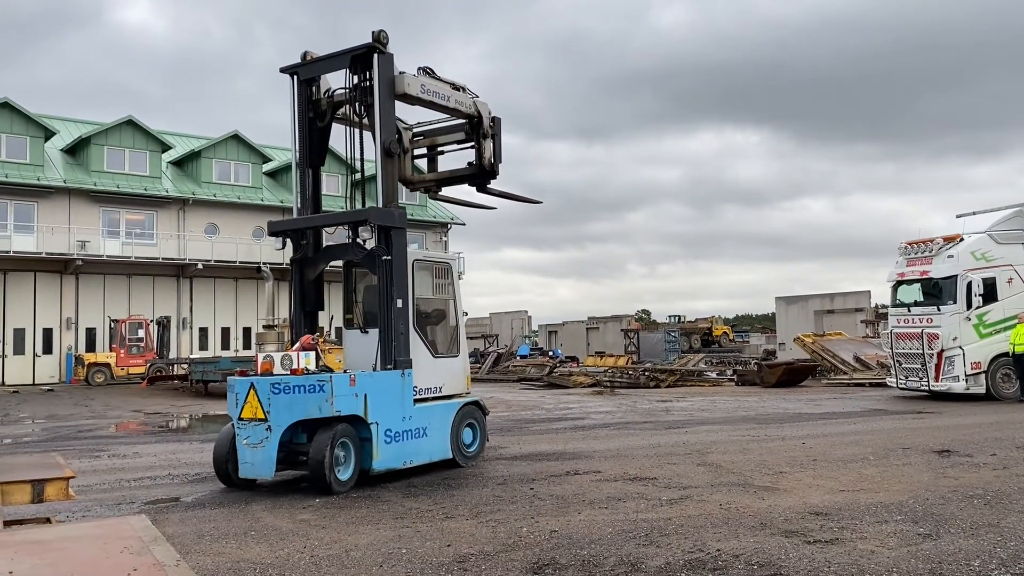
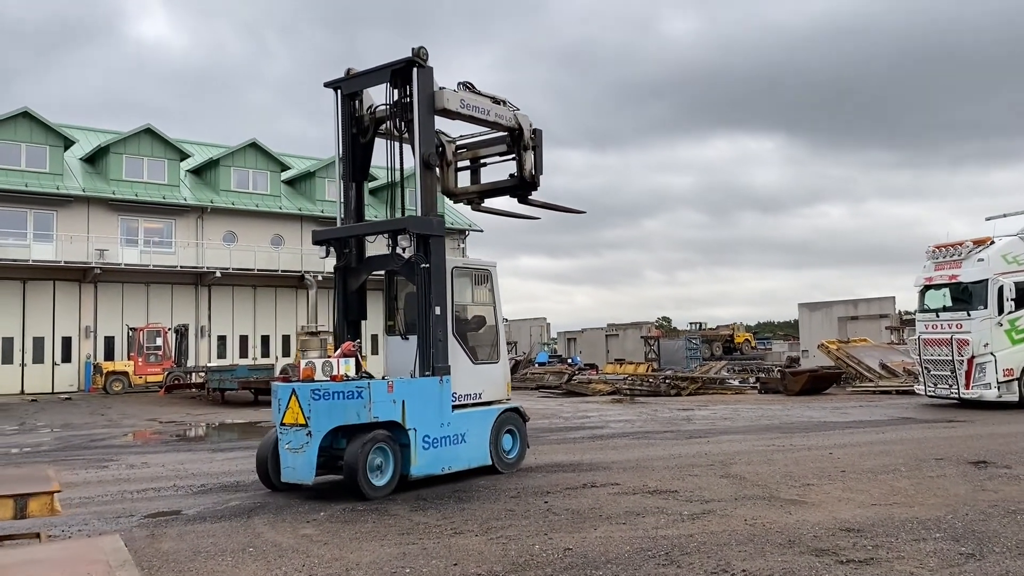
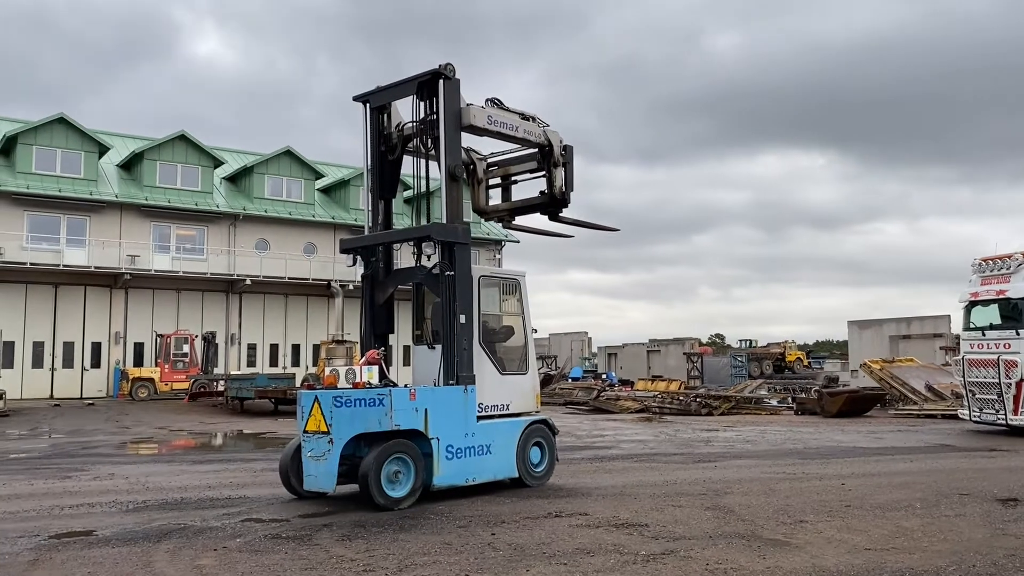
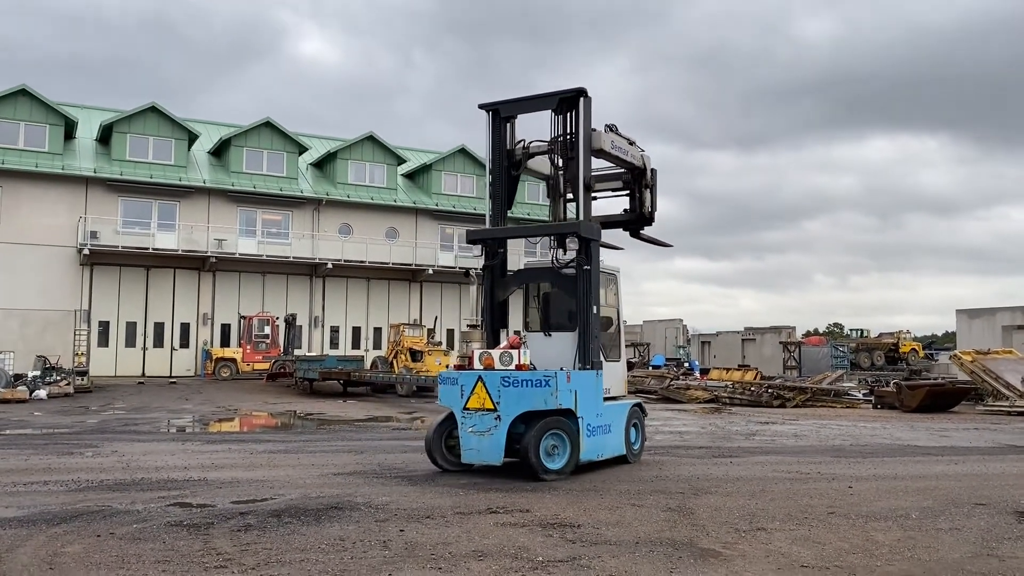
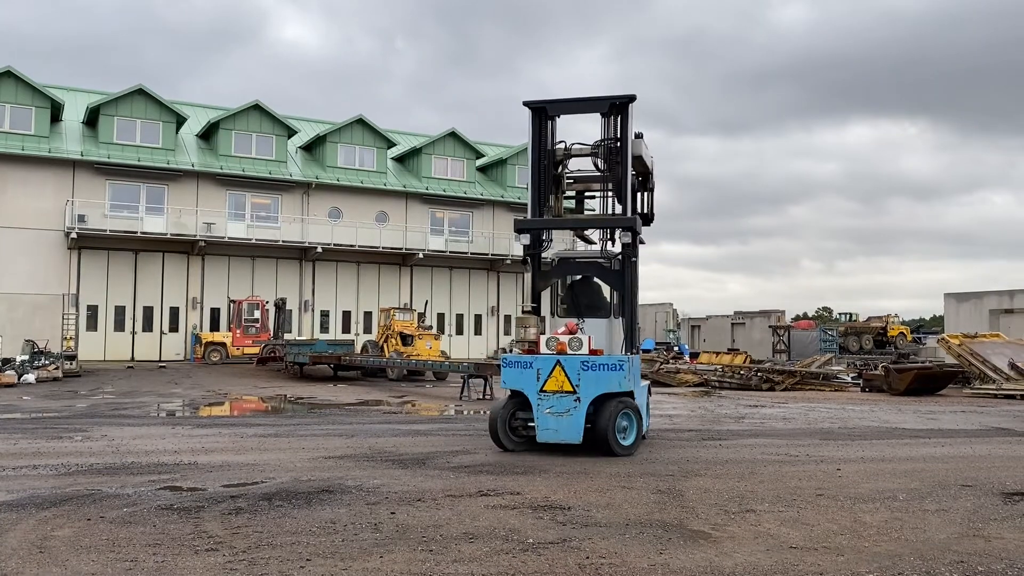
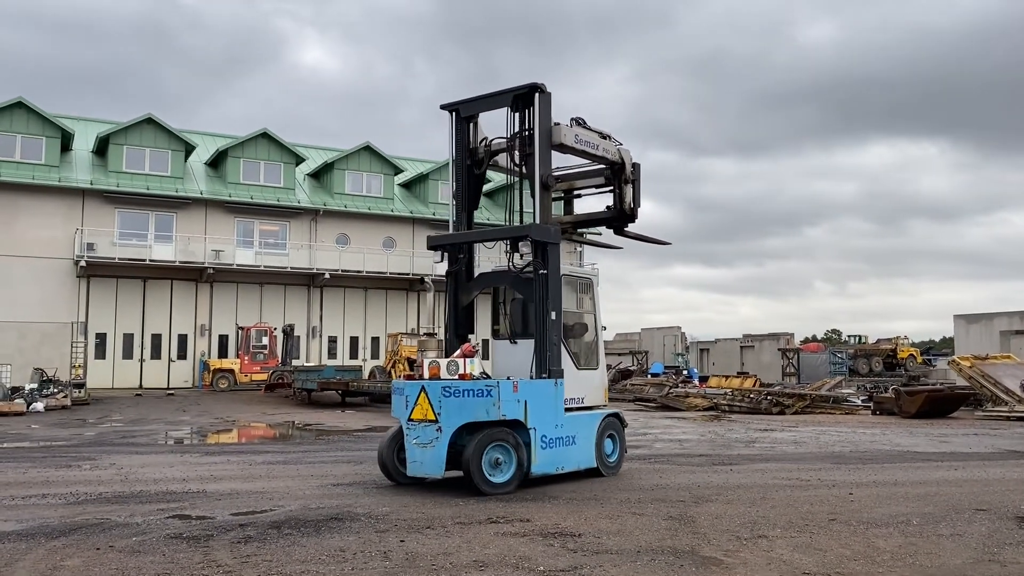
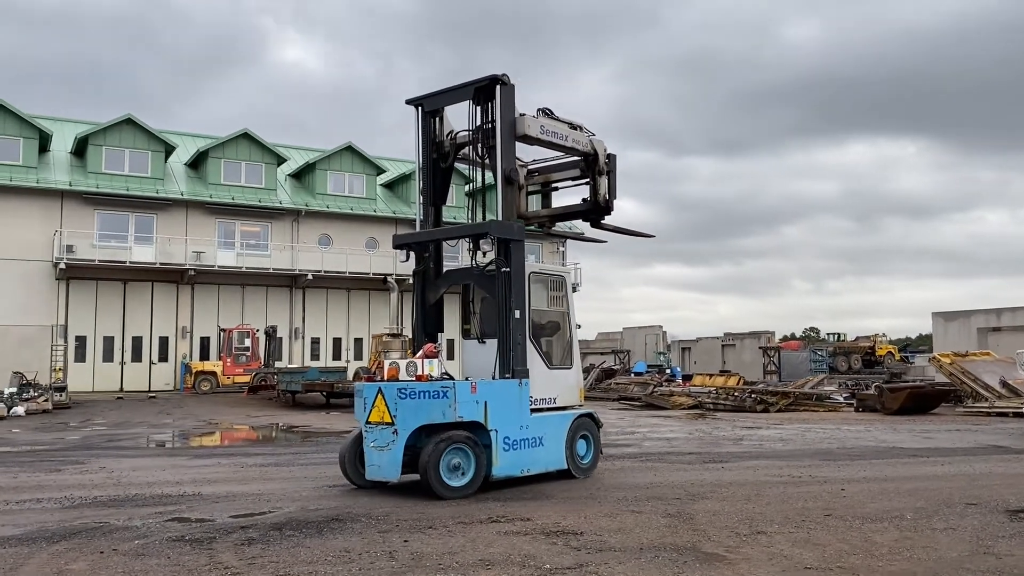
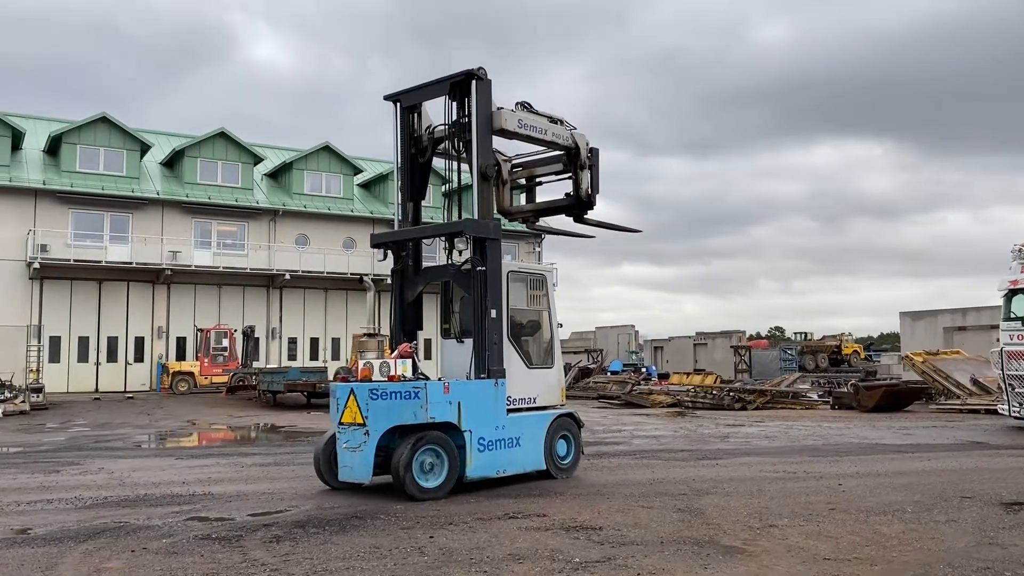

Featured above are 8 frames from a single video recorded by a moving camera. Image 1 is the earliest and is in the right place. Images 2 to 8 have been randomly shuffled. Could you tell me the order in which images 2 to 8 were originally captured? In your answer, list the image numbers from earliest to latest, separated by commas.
2, 3, 8, 7, 6, 4, 5
